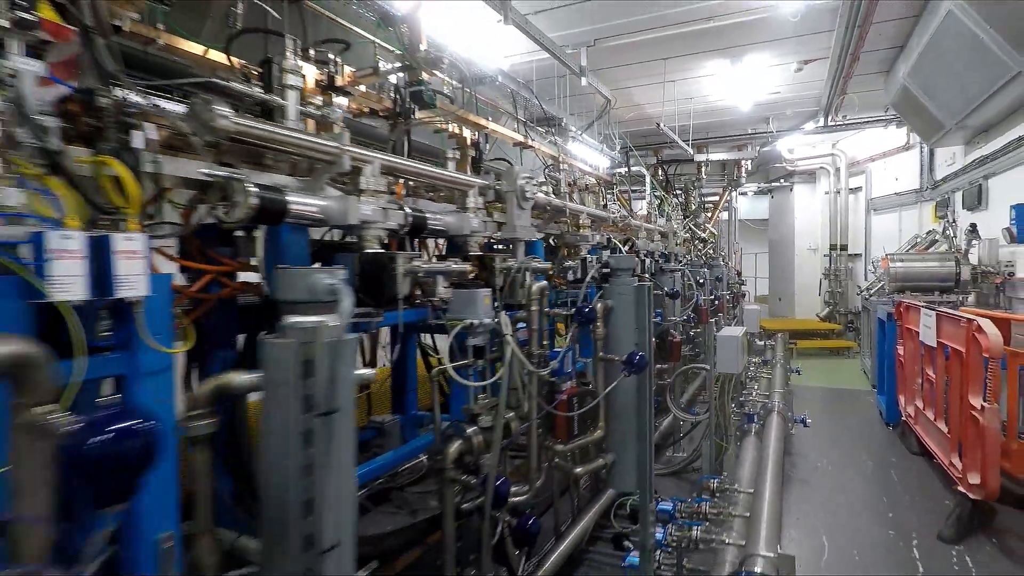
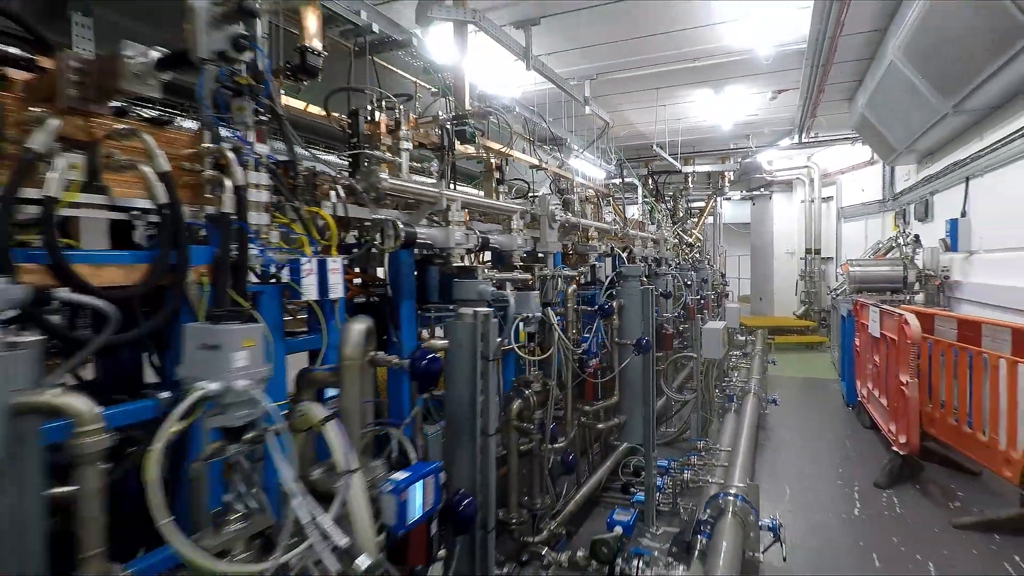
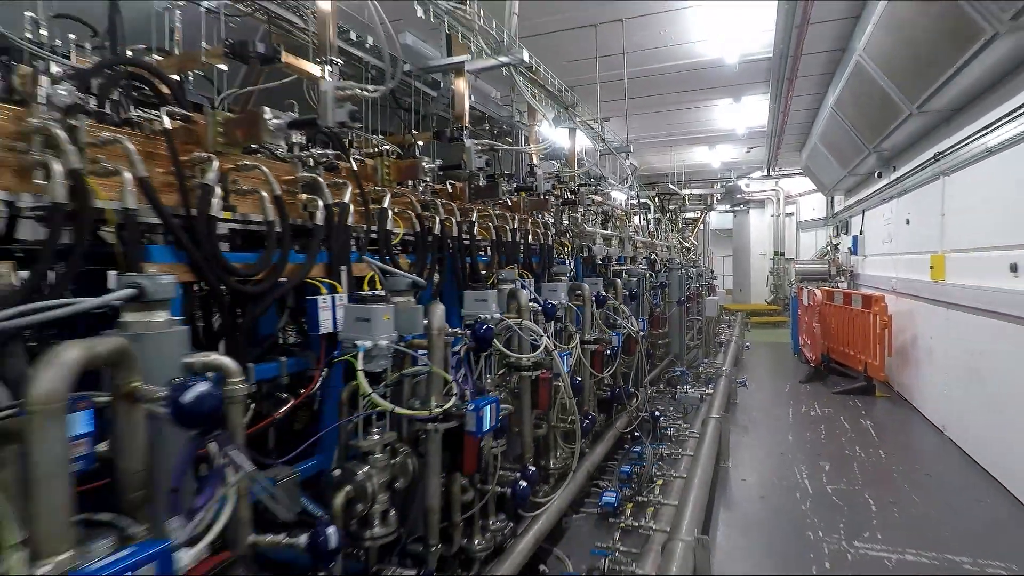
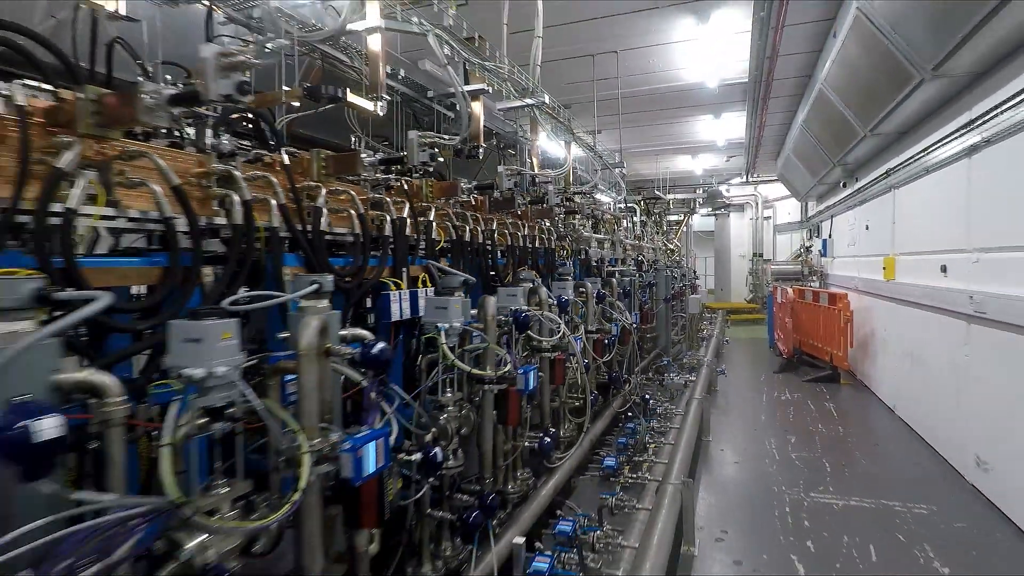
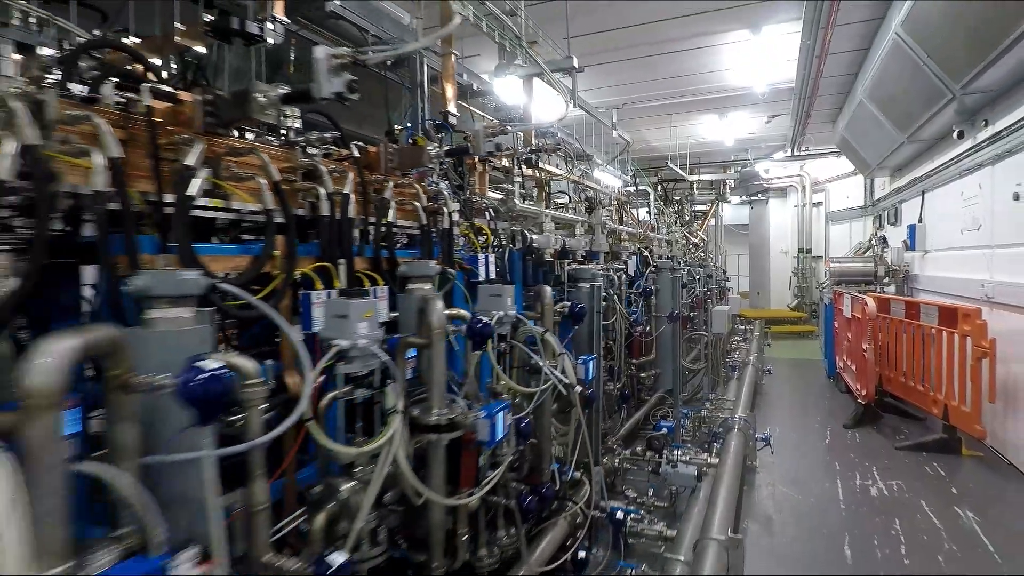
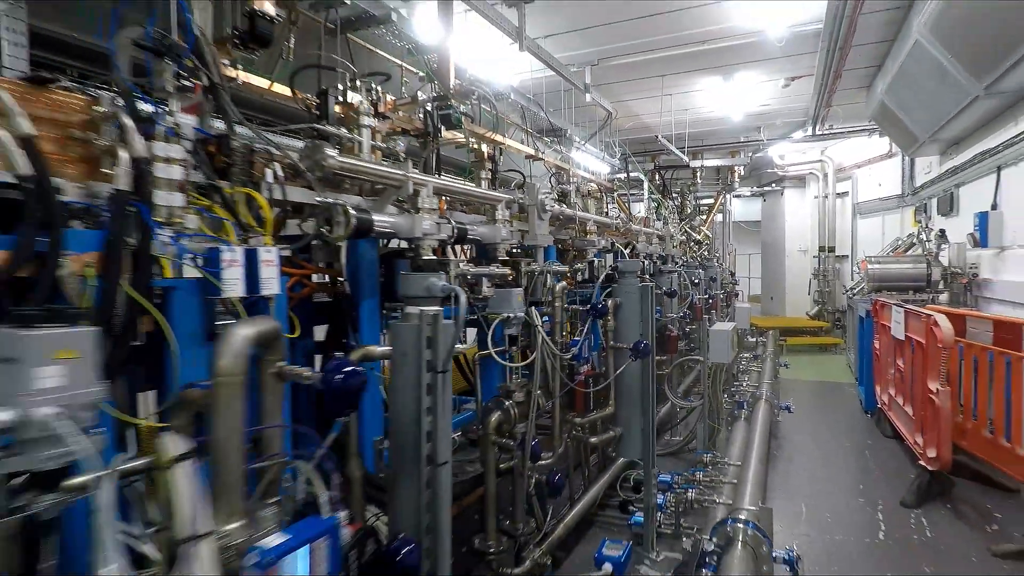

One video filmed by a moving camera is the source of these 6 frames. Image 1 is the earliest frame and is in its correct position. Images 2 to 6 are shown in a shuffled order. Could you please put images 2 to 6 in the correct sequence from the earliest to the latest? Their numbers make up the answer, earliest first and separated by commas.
6, 2, 5, 3, 4
